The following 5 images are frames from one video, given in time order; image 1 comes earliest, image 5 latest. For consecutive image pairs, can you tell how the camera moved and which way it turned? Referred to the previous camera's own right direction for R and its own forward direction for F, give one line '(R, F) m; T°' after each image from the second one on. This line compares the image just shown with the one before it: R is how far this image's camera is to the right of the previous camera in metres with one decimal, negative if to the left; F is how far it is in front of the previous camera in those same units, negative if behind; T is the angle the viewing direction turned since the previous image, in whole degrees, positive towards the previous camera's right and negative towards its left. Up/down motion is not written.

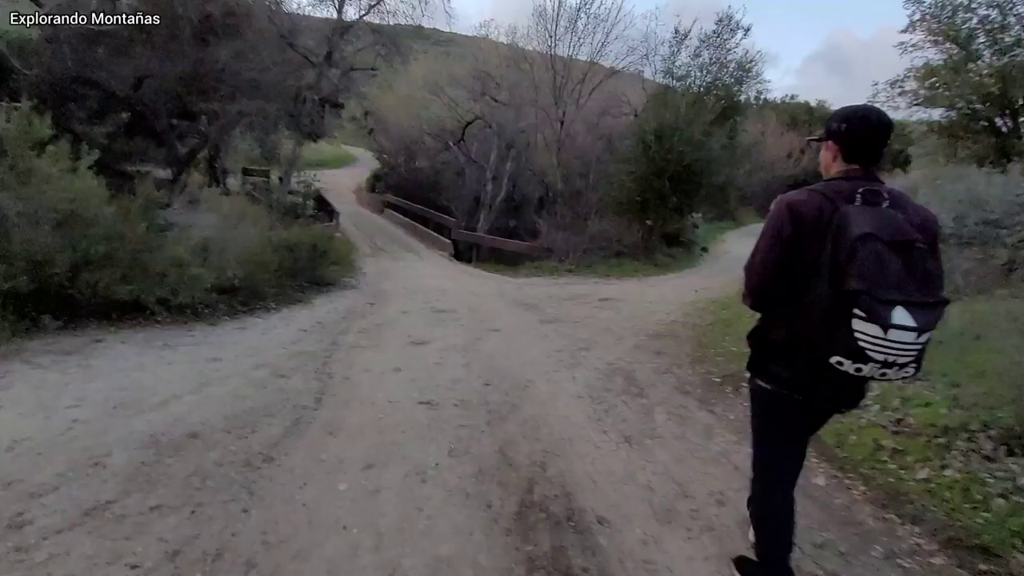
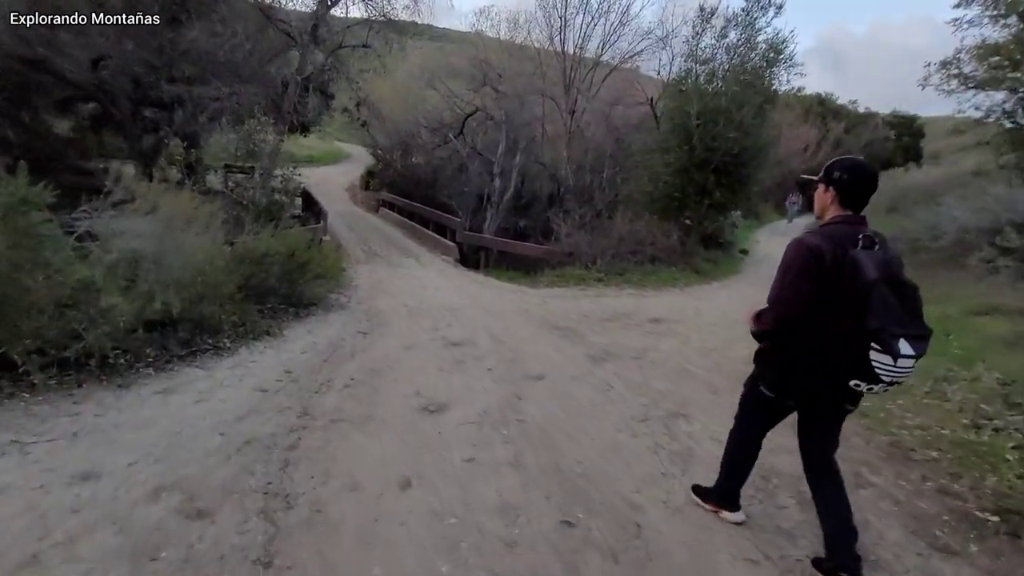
(-0.7, +2.6) m; 0°
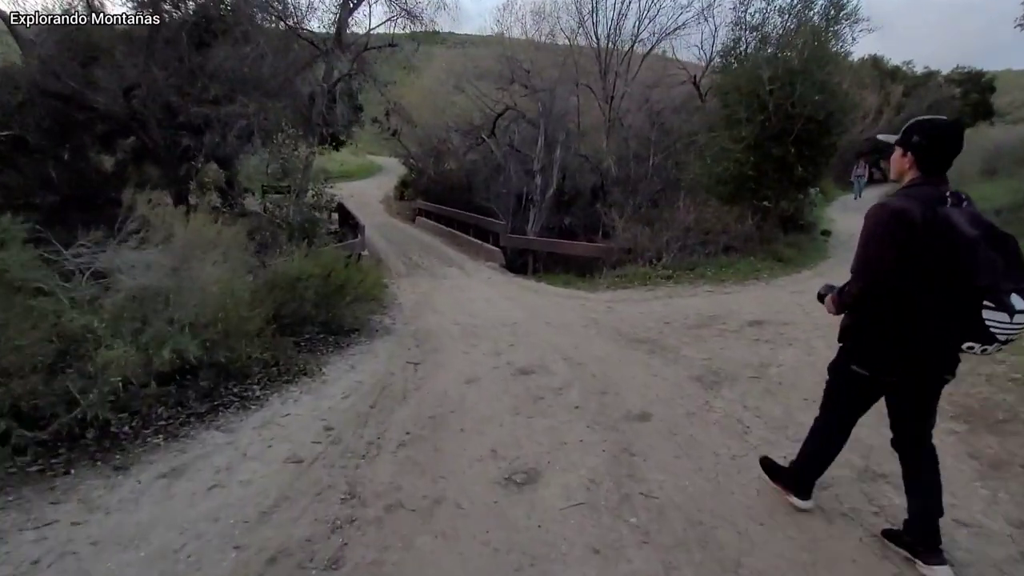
(-0.5, +1.4) m; -4°
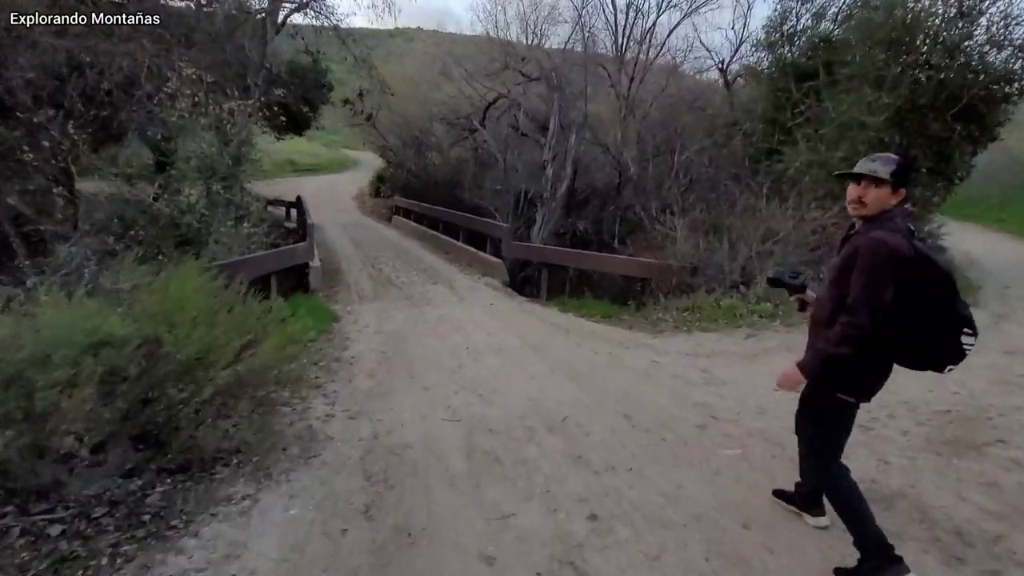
(-0.7, +4.6) m; +2°
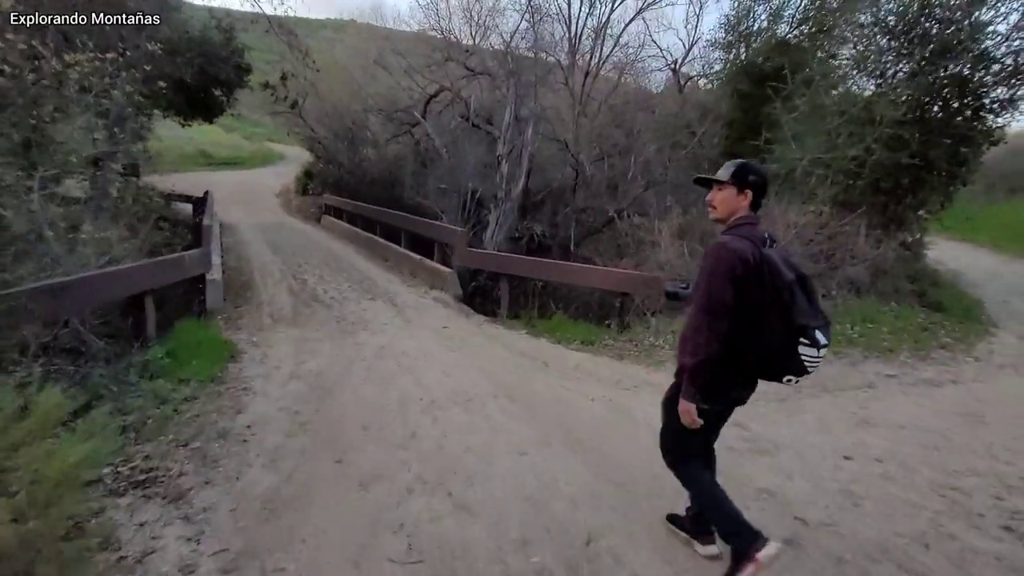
(-0.3, +1.9) m; +7°
